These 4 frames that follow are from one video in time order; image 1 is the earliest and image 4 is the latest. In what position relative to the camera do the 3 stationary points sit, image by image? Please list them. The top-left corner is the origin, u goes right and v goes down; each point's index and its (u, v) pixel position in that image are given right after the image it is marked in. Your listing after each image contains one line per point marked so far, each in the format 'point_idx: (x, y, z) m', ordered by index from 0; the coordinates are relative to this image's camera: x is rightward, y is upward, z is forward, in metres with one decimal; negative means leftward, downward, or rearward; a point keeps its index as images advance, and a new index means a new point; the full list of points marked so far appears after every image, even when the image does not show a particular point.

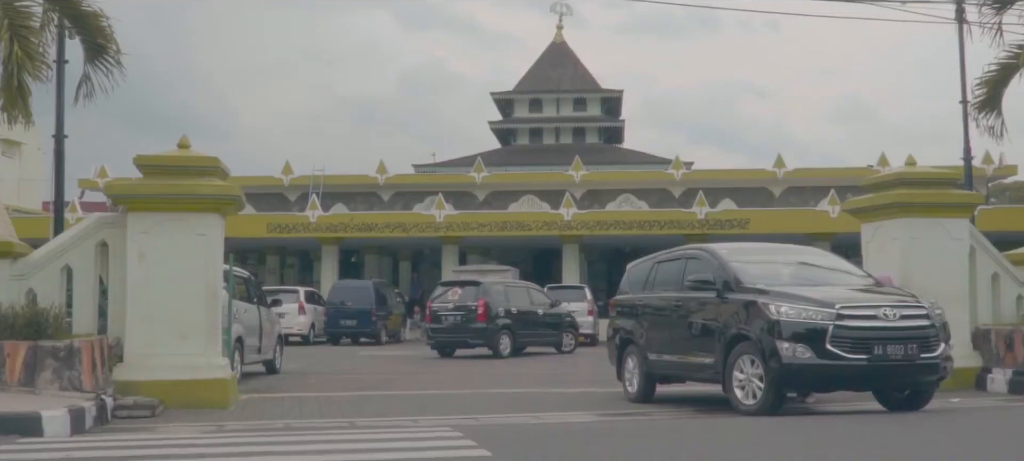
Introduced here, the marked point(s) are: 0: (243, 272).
0: (-4.3, -0.7, +16.3) m
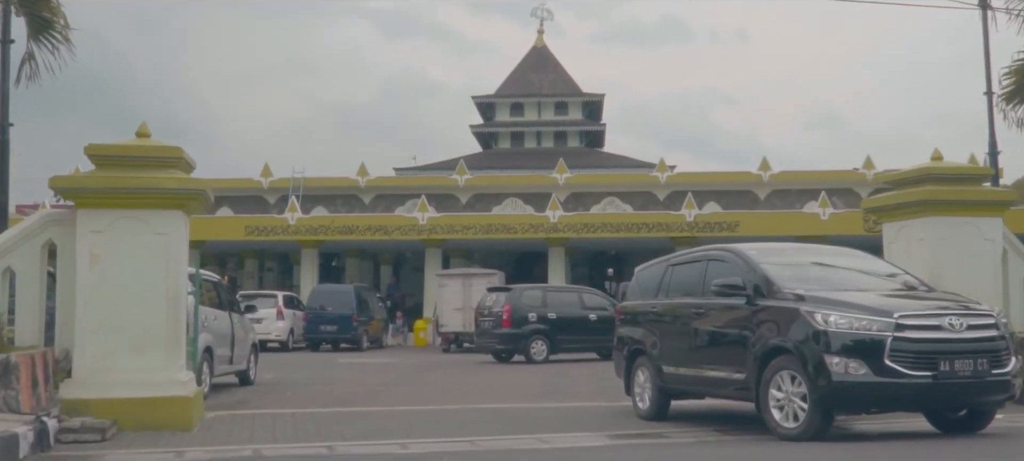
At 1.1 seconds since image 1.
0: (-4.4, -0.7, +15.1) m
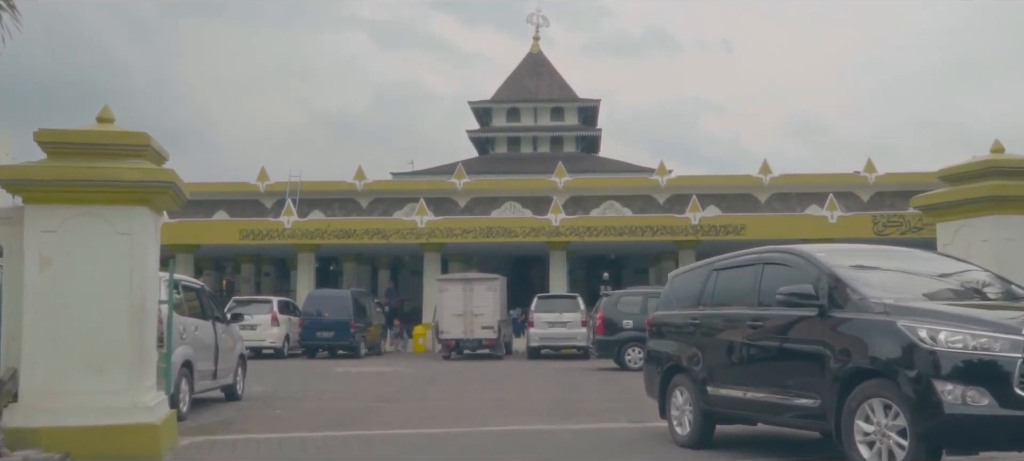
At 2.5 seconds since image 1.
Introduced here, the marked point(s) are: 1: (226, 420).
0: (-4.2, -0.7, +13.6) m
1: (-3.6, -2.3, +12.8) m
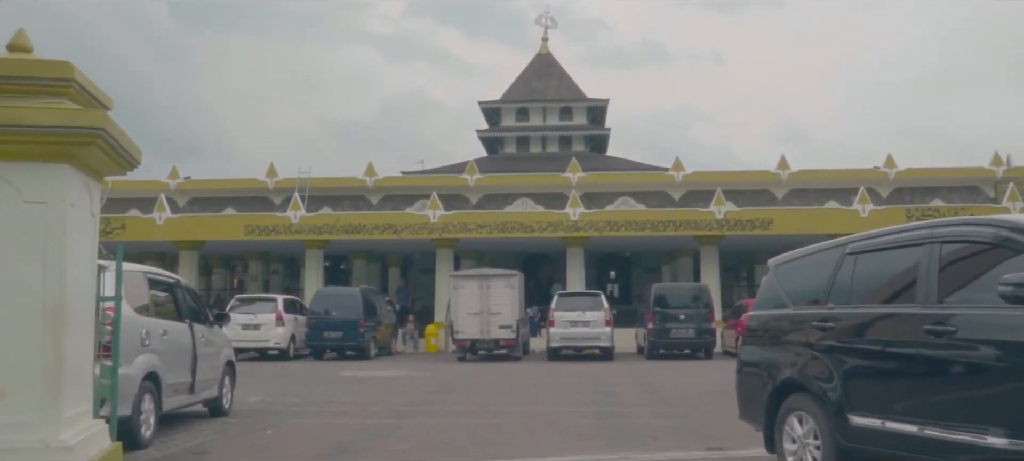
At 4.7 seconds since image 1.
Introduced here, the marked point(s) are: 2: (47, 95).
0: (-3.8, -0.5, +11.2) m
1: (-3.1, -2.1, +10.3) m
2: (-2.9, +0.8, +6.3) m
